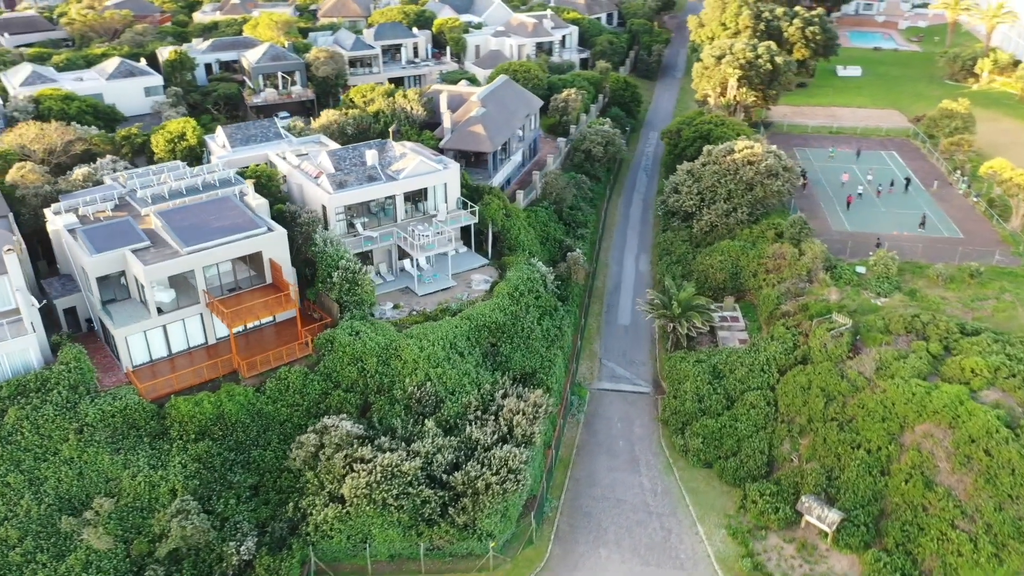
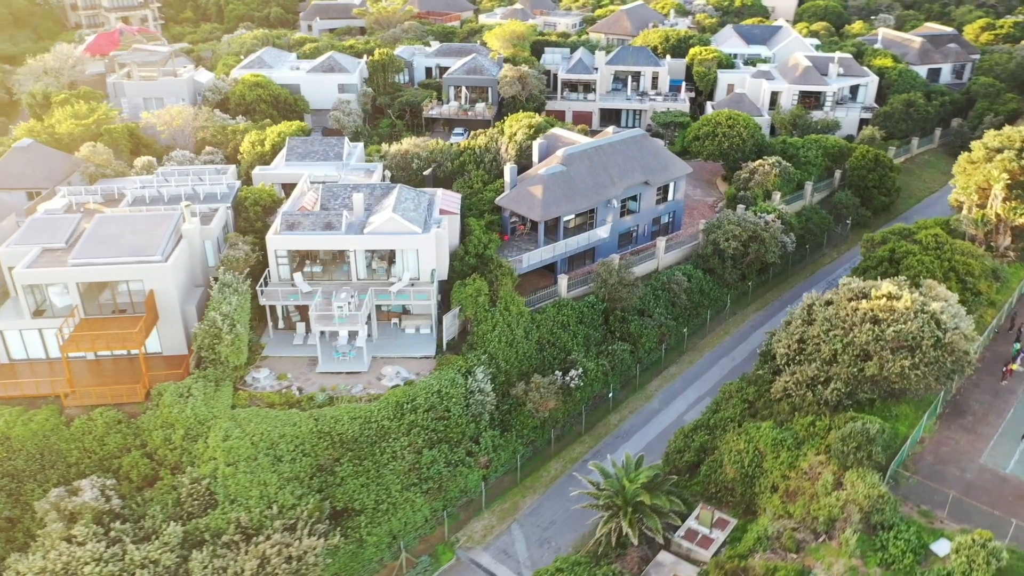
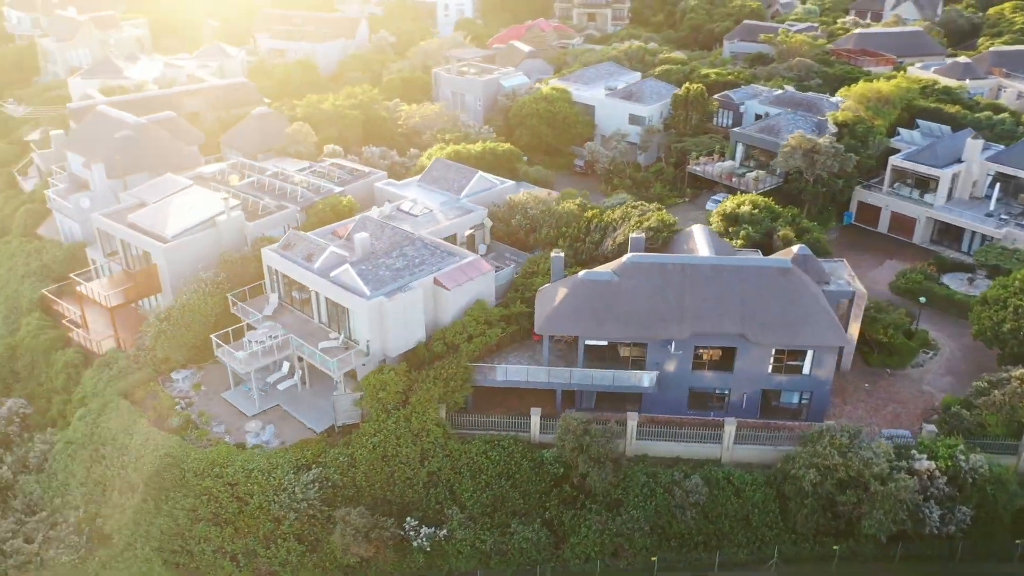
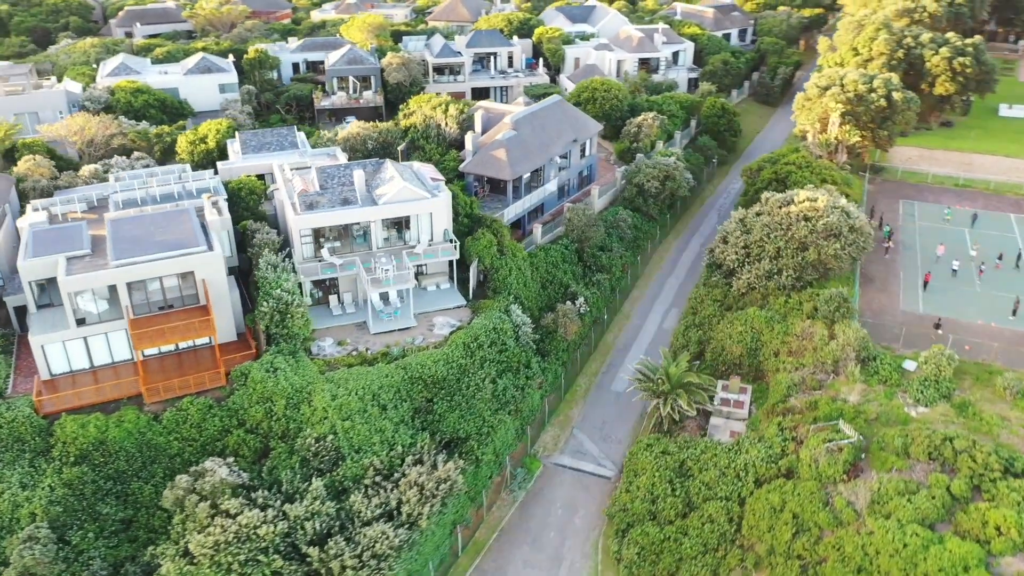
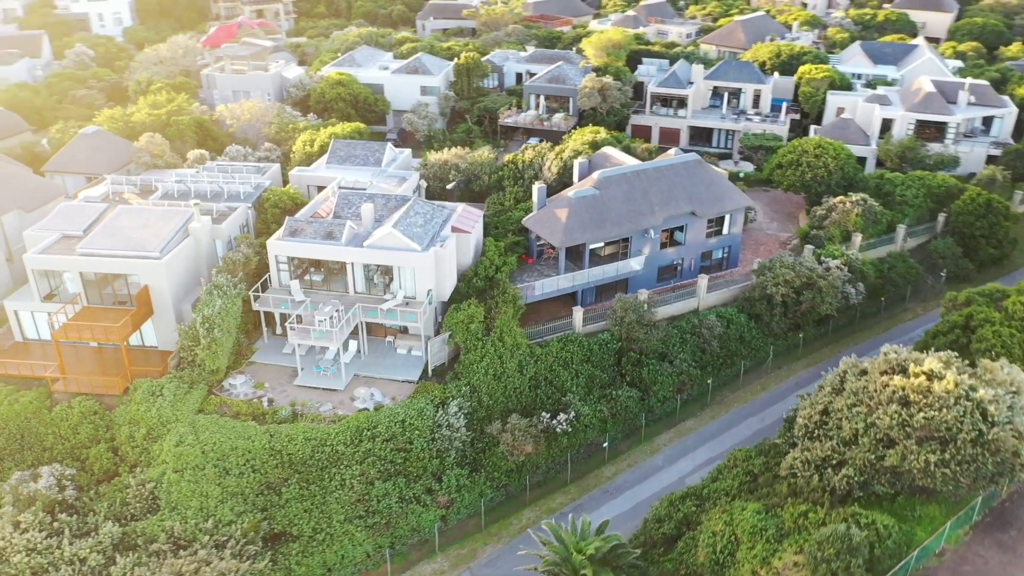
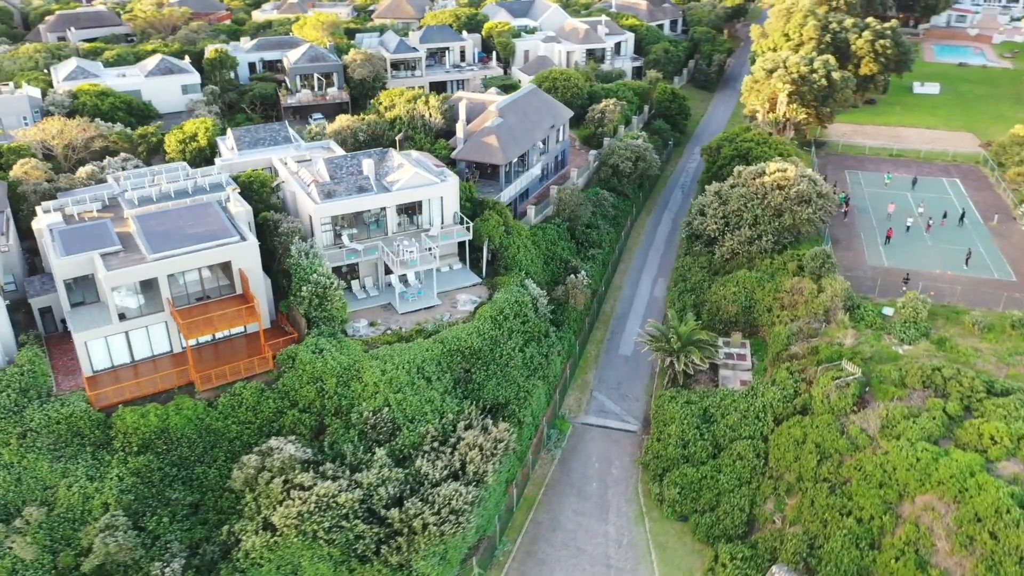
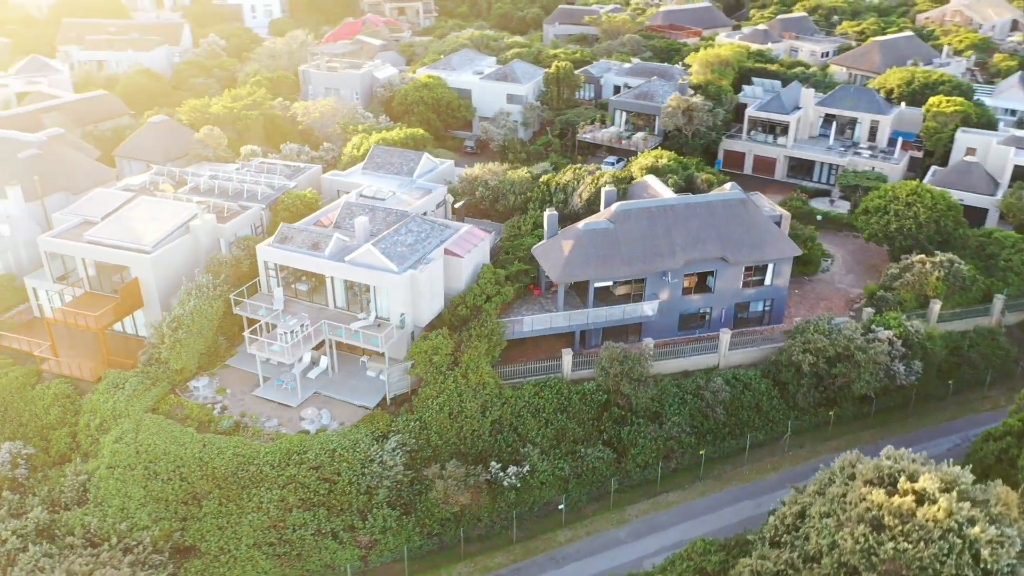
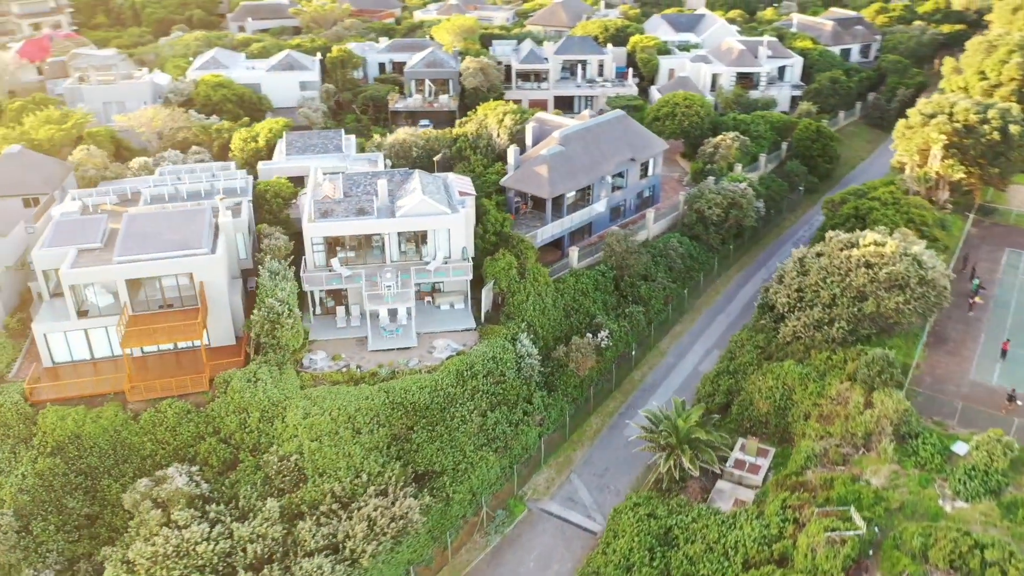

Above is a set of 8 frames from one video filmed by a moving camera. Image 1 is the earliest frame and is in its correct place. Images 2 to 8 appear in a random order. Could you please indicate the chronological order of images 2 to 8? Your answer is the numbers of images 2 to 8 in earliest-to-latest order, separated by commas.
6, 4, 8, 2, 5, 7, 3
